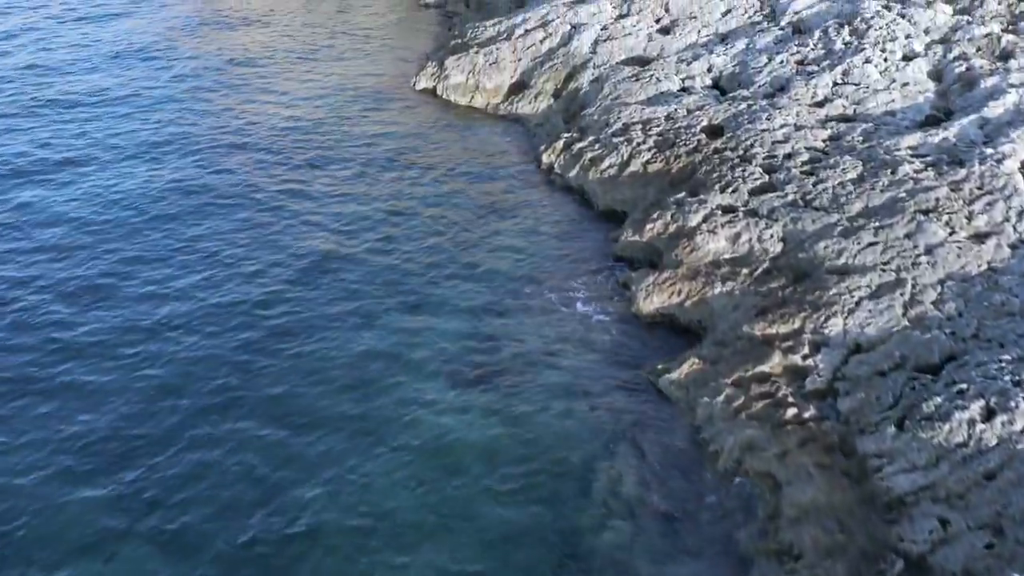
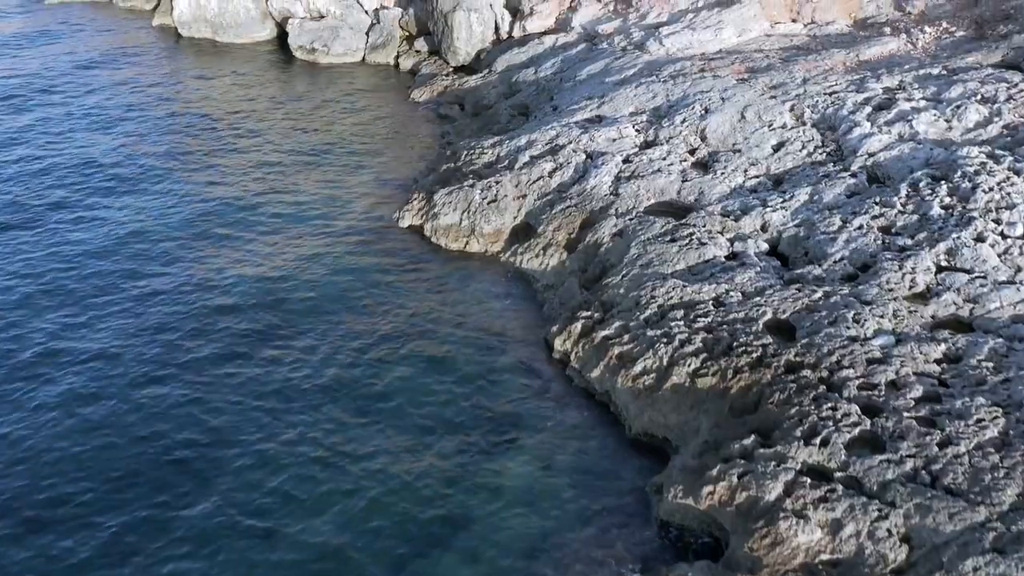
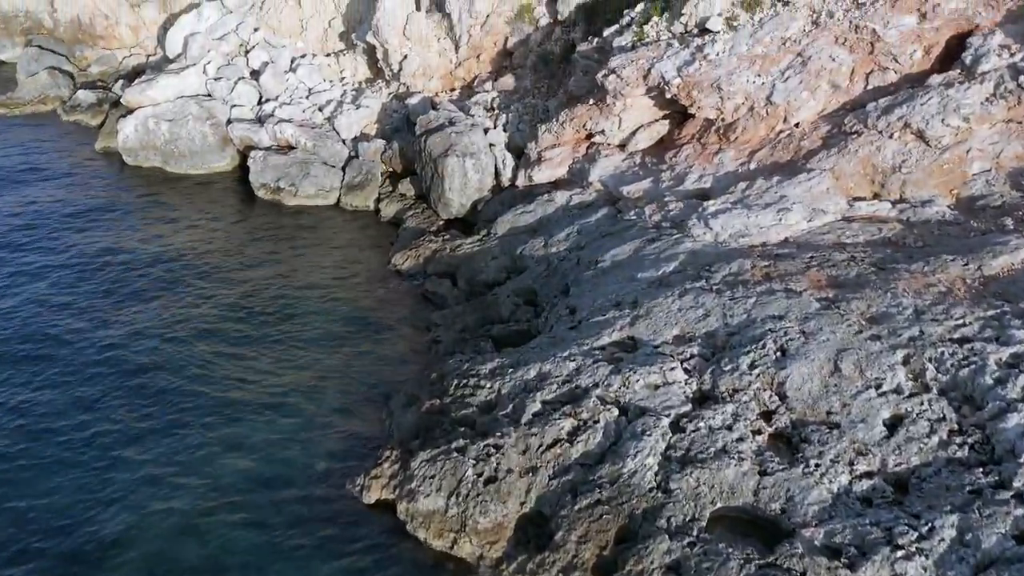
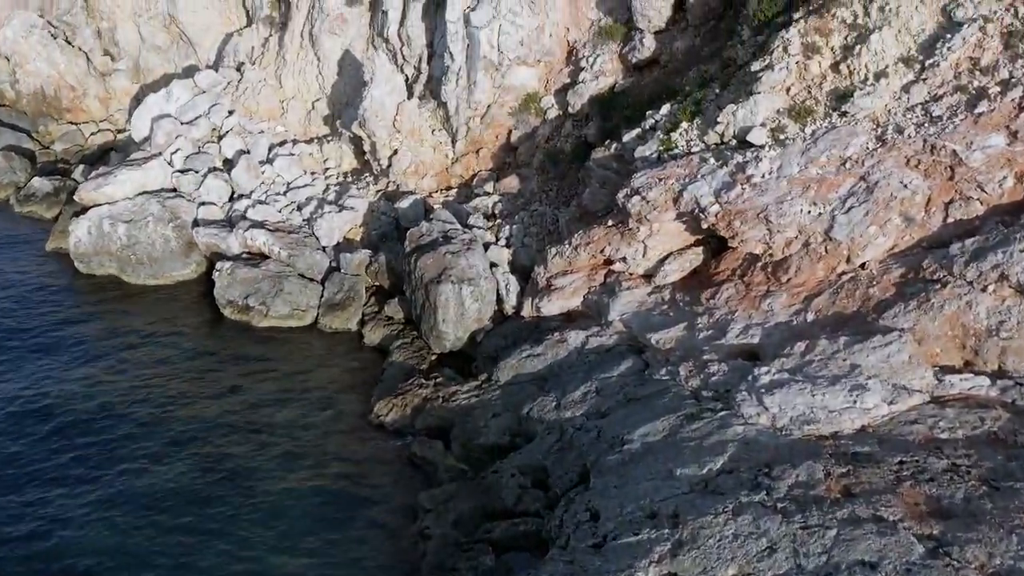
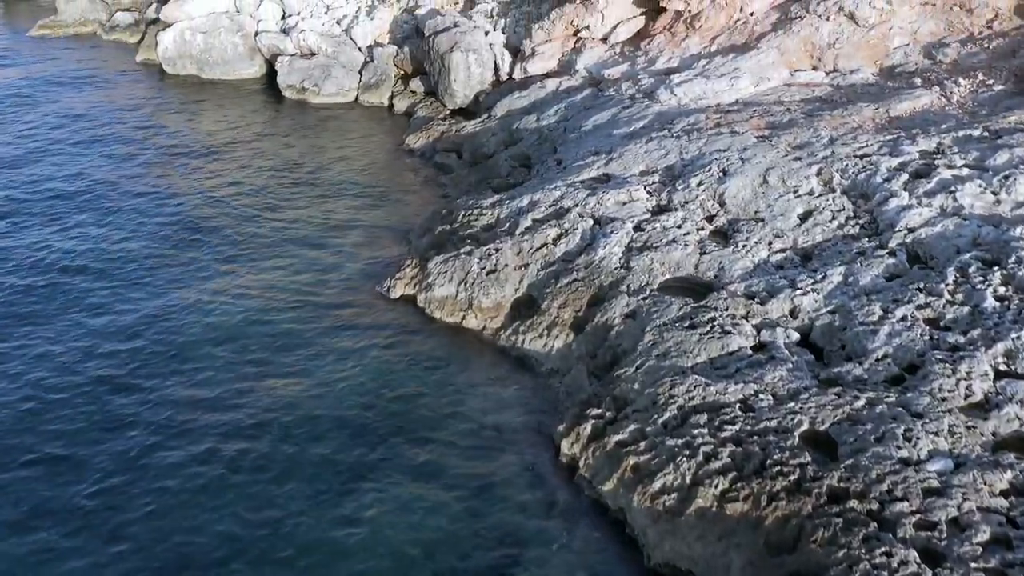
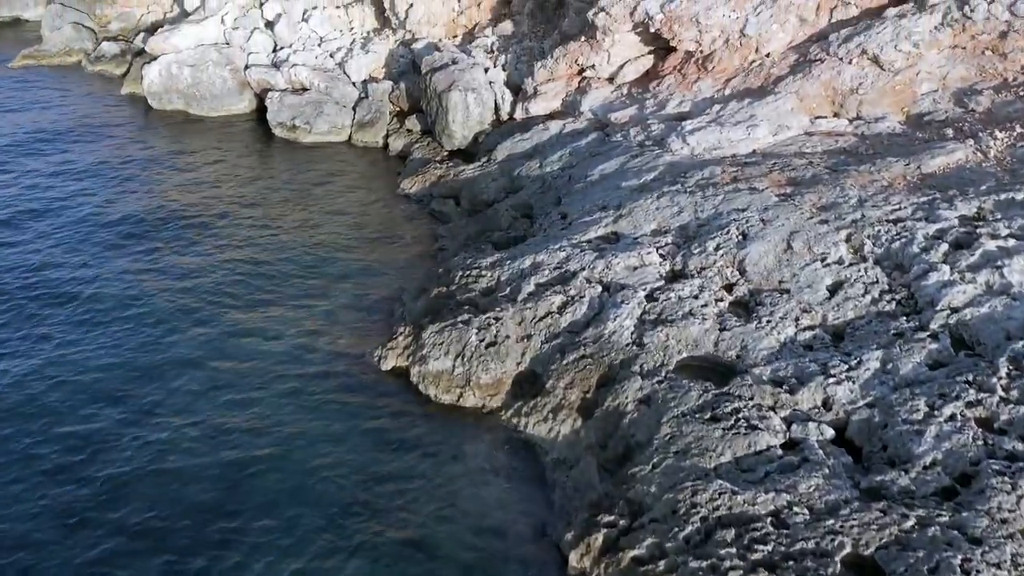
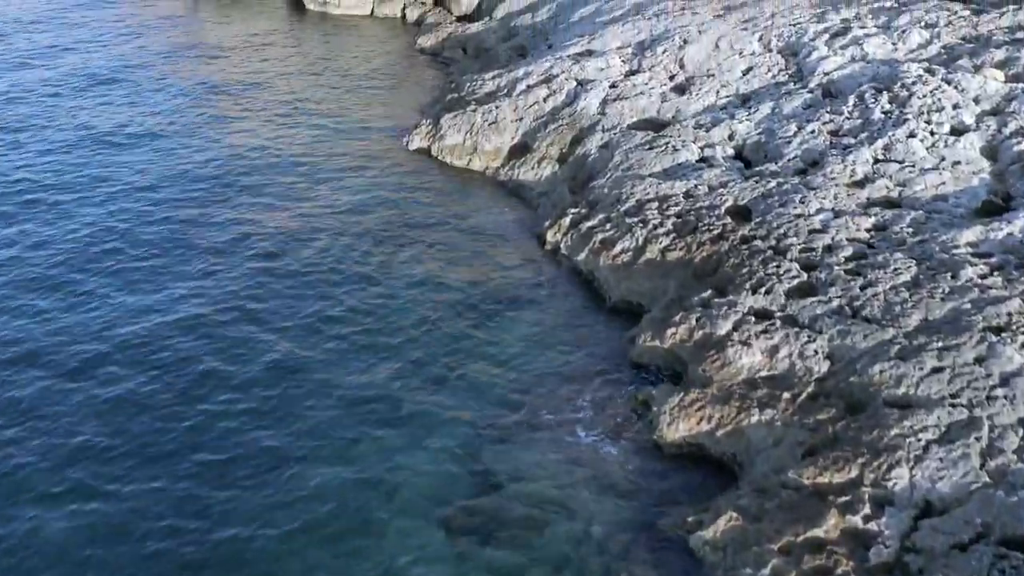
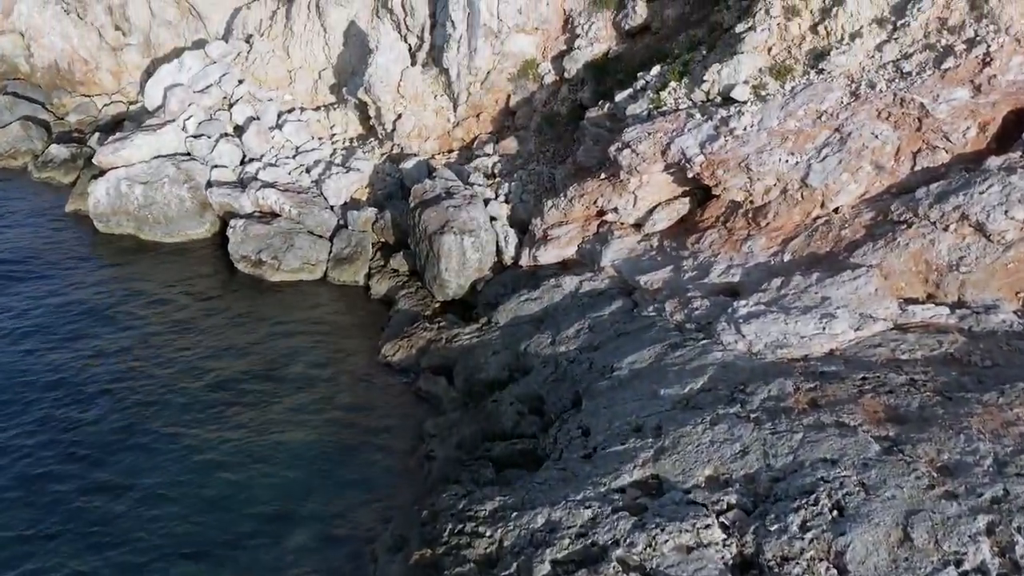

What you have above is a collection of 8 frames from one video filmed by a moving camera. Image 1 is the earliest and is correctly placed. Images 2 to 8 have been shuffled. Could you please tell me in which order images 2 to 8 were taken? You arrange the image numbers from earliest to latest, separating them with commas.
7, 2, 5, 6, 3, 8, 4
